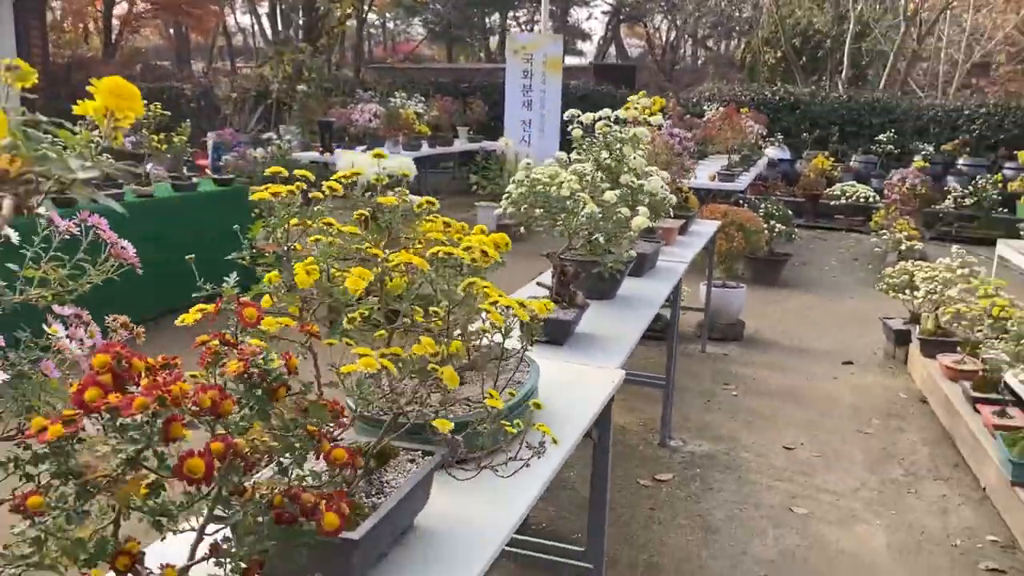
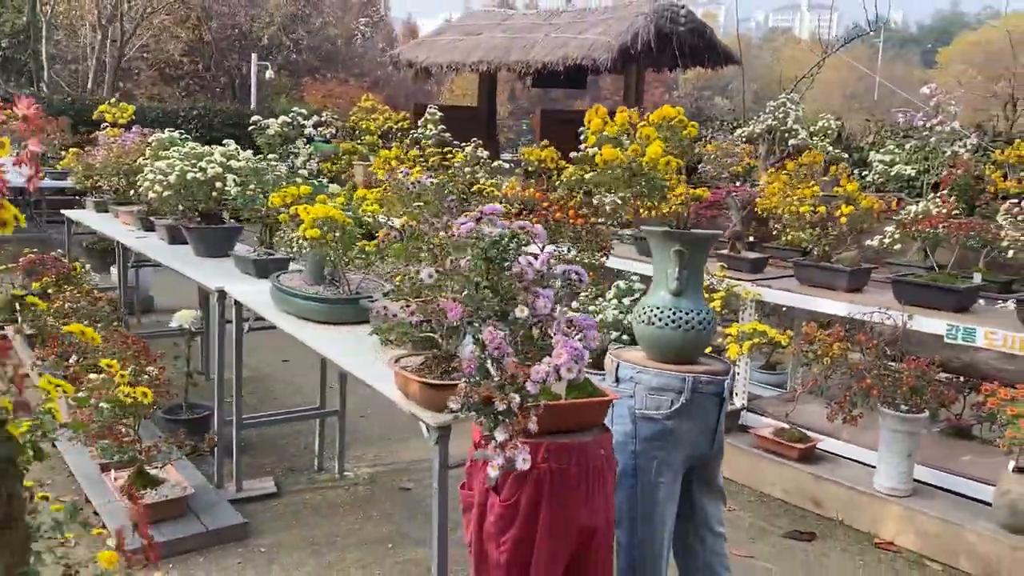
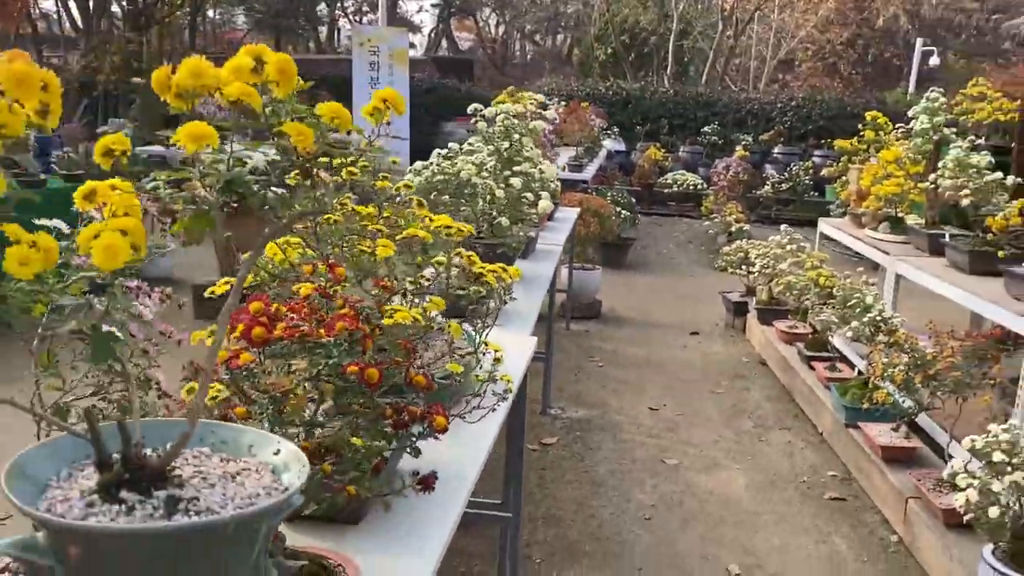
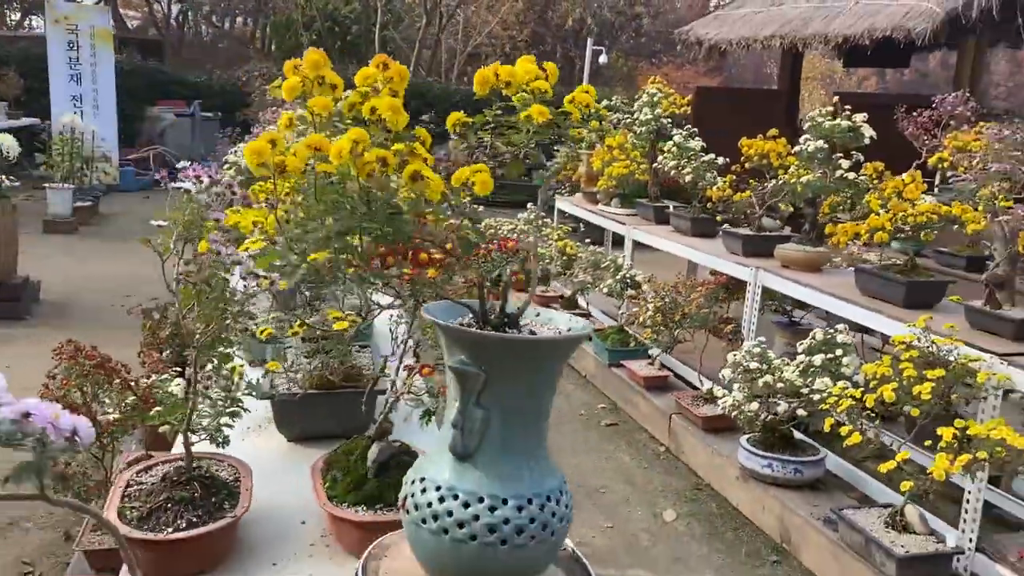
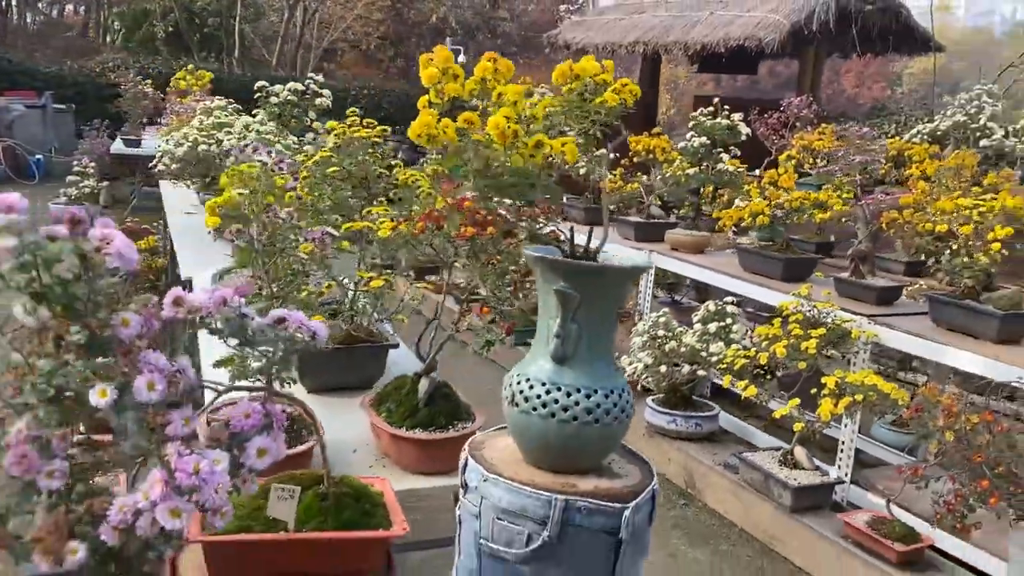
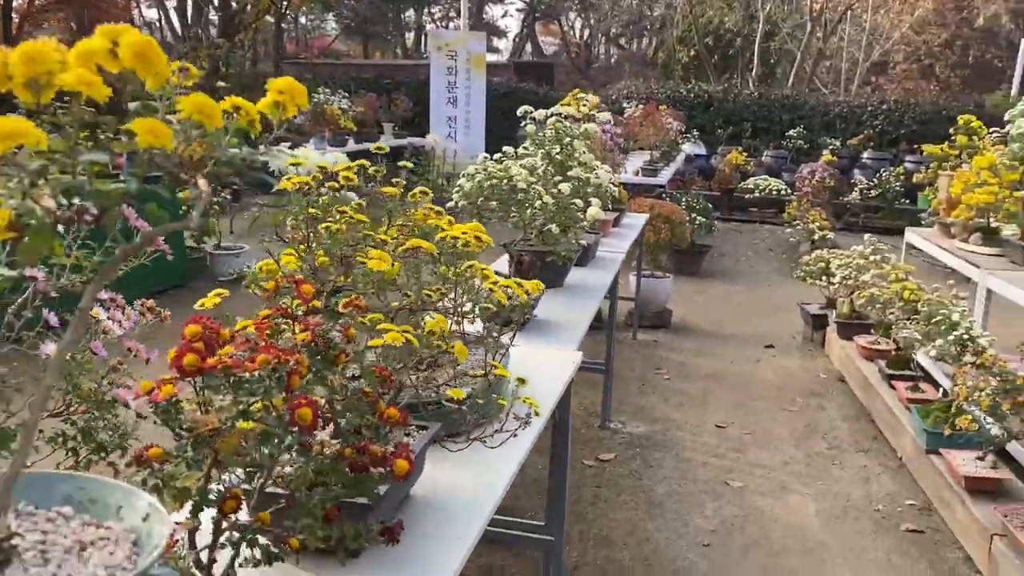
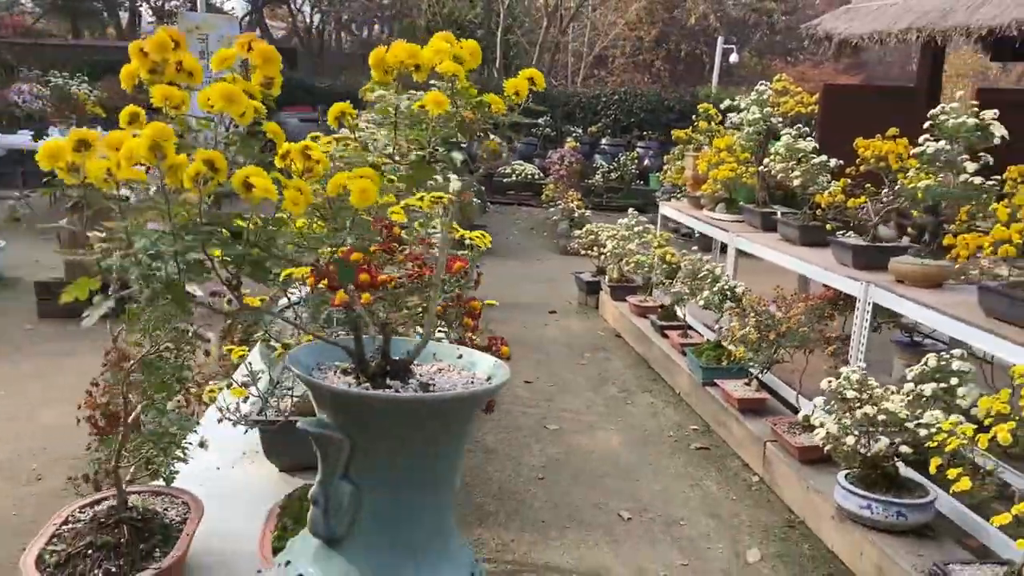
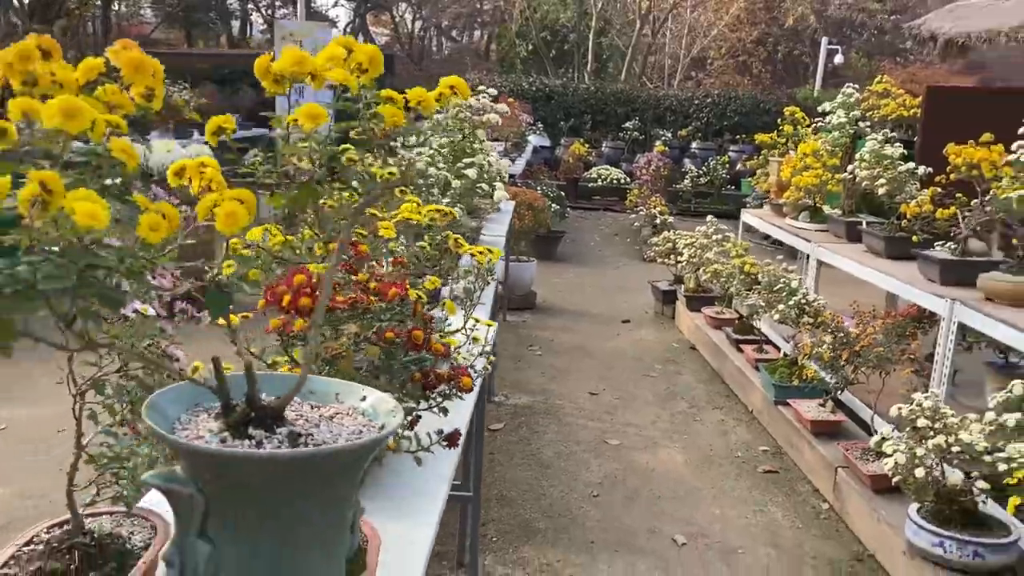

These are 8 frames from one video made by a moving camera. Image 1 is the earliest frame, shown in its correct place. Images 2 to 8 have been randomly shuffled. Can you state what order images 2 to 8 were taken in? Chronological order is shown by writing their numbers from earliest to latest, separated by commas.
6, 3, 8, 7, 4, 5, 2
